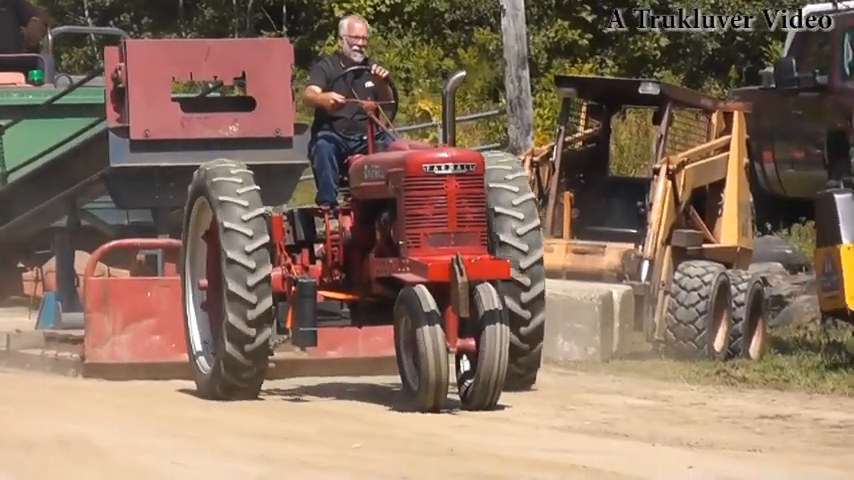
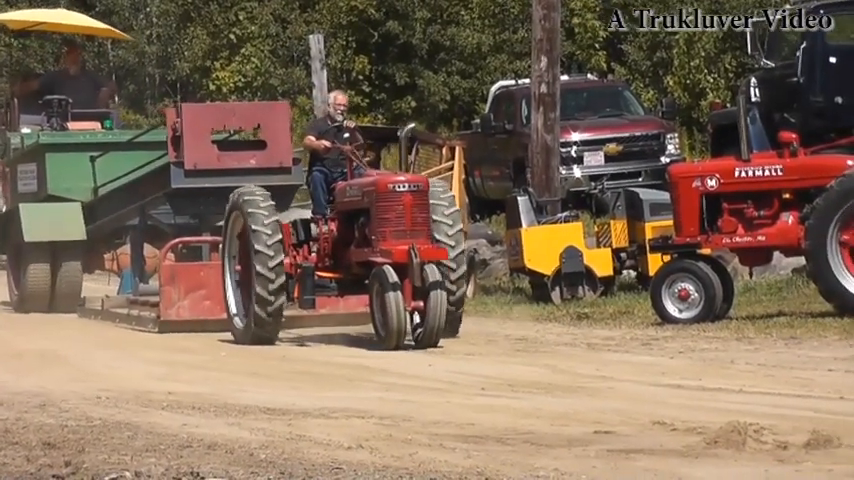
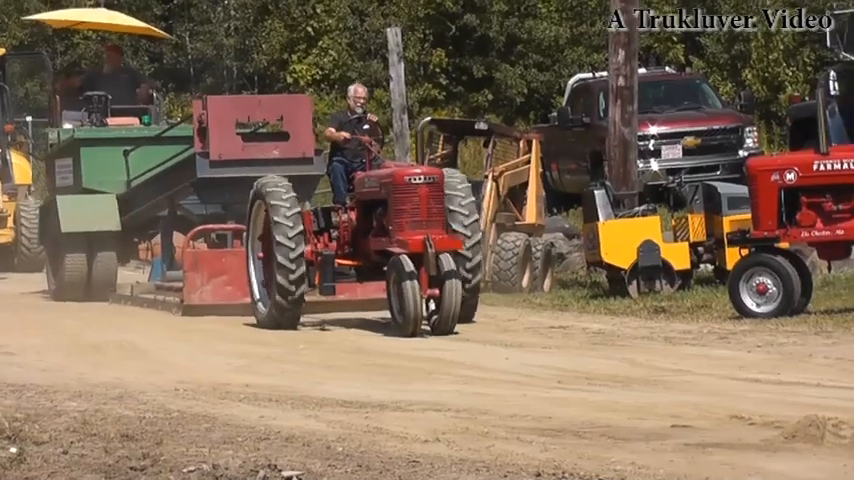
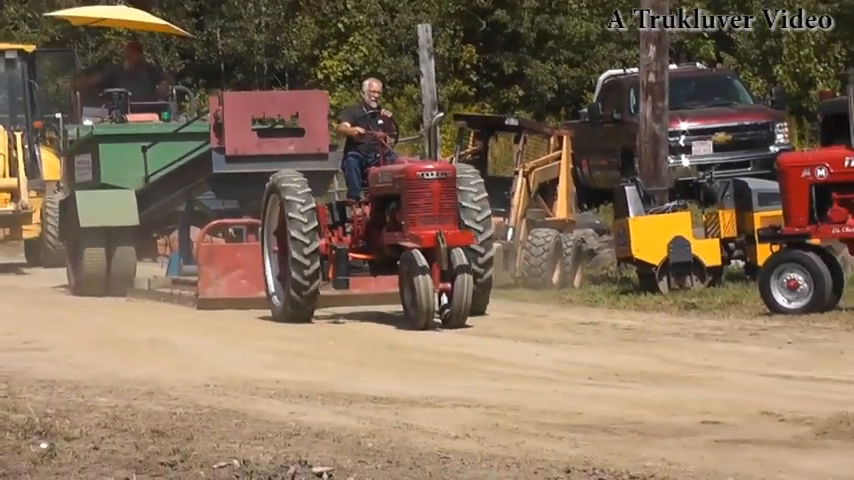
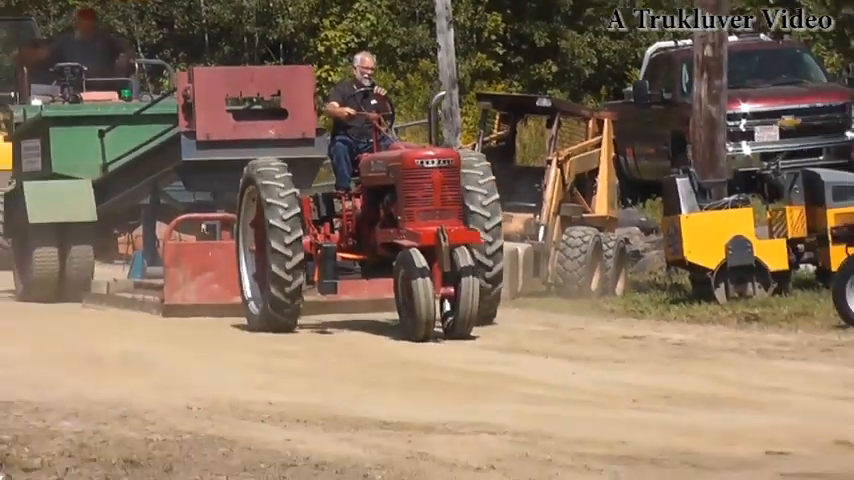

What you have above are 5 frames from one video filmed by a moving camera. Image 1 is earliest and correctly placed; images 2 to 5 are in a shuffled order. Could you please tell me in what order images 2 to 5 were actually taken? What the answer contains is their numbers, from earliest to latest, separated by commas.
5, 4, 3, 2
